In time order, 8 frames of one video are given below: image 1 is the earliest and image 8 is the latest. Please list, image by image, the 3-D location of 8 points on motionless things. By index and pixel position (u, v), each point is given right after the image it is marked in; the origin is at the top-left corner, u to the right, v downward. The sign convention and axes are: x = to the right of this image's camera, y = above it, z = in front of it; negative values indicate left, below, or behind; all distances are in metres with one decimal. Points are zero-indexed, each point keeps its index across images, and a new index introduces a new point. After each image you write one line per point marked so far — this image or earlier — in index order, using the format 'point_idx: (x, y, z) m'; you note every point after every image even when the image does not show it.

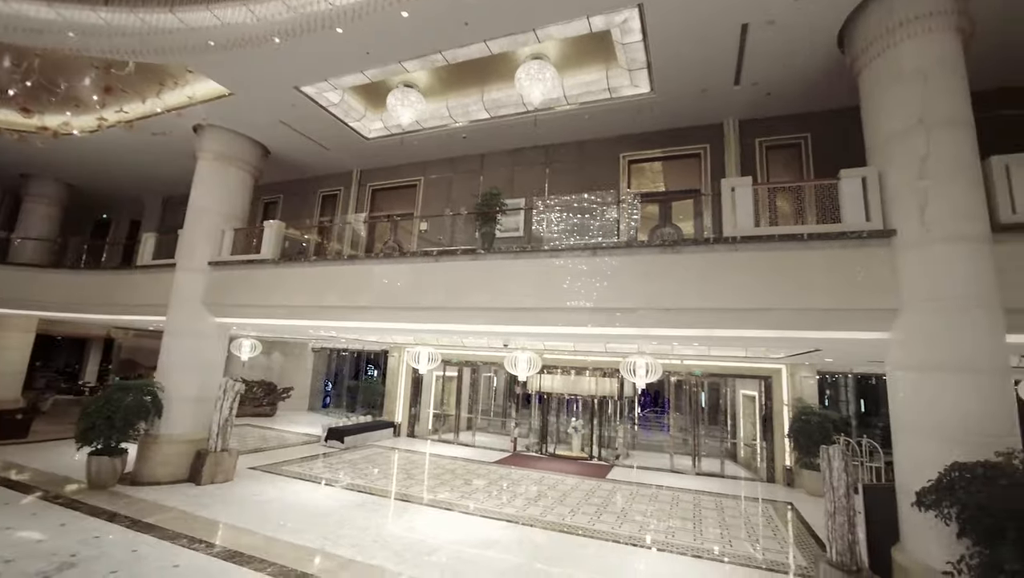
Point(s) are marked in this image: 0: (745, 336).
0: (+3.3, -0.6, +6.6) m
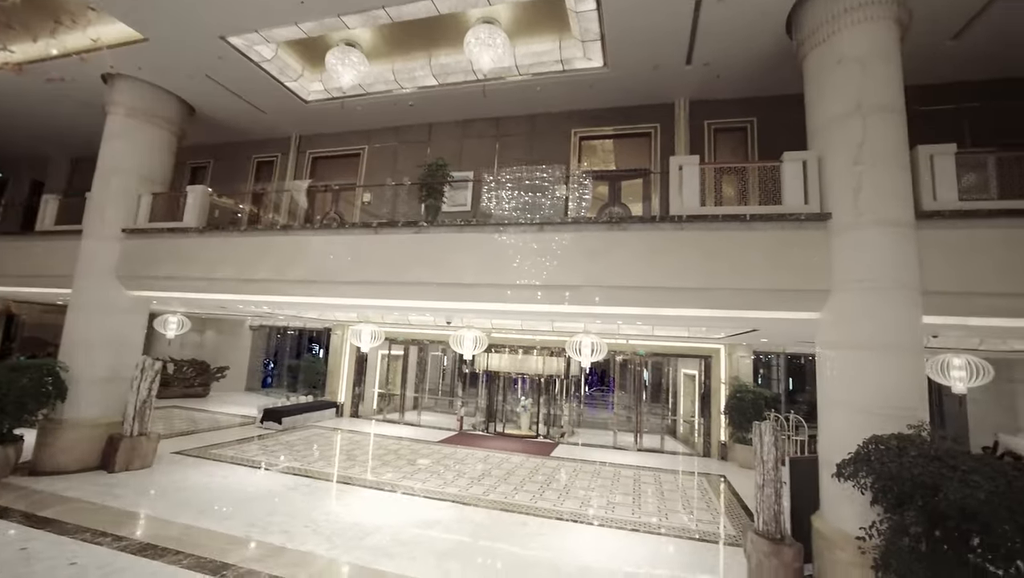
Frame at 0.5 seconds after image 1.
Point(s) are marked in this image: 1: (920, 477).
0: (+2.5, -0.4, +6.7) m
1: (+3.3, -1.5, +3.8) m
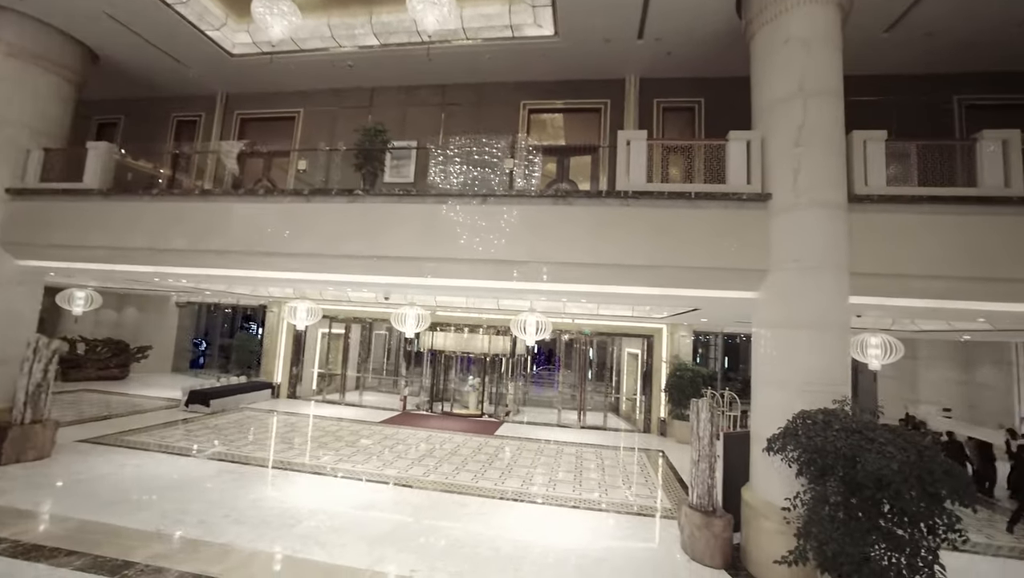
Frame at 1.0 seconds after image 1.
0: (+1.7, -0.1, +6.6) m
1: (+2.8, -1.4, +3.9) m
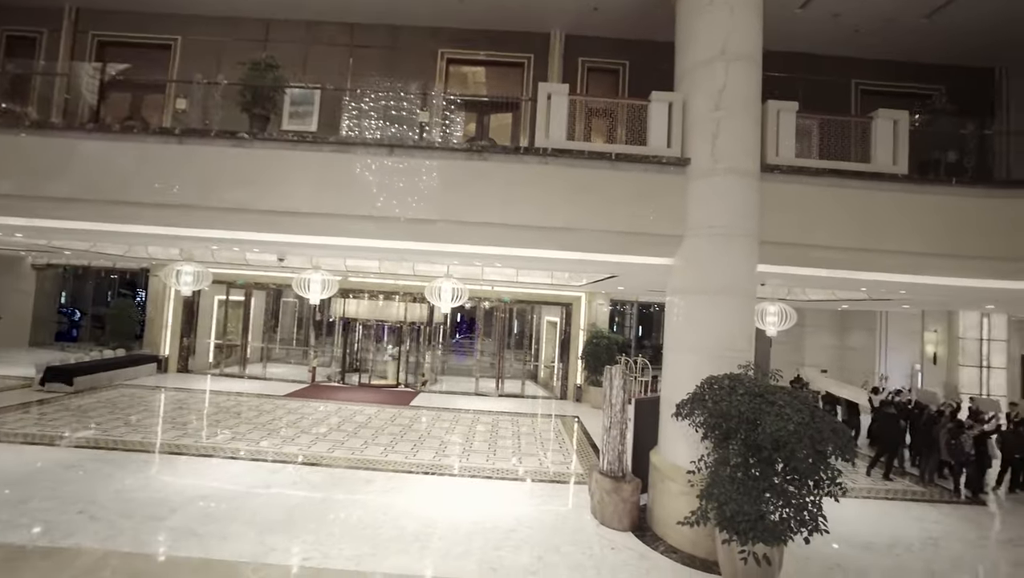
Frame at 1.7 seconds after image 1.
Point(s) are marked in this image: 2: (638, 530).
0: (+0.5, +0.4, +6.4) m
1: (+2.0, -1.1, +4.0) m
2: (+1.4, -2.7, +5.3) m
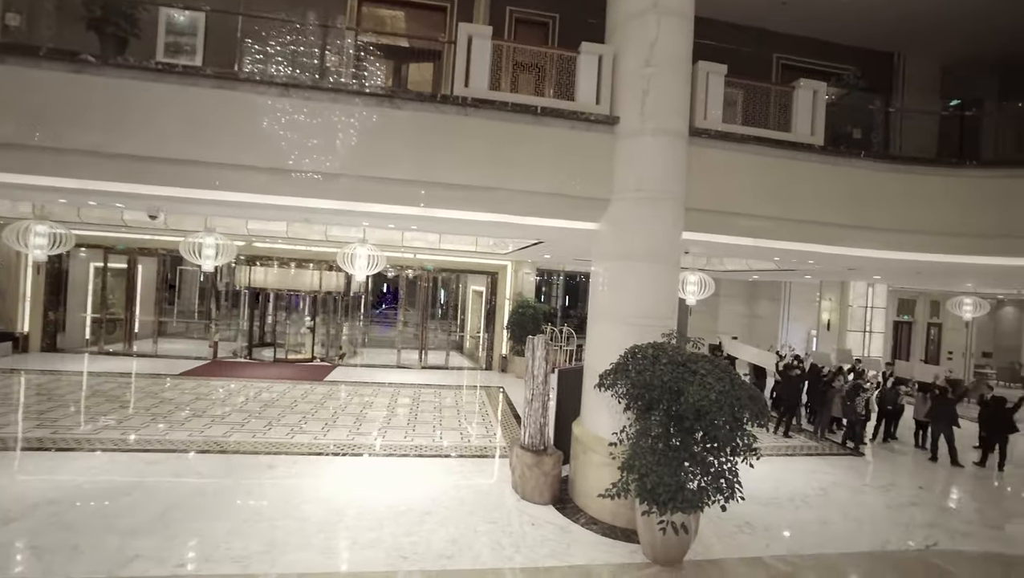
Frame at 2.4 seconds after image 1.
0: (-0.5, +0.9, +5.9) m
1: (+1.3, -0.8, +3.9) m
2: (+0.5, -2.4, +5.2) m
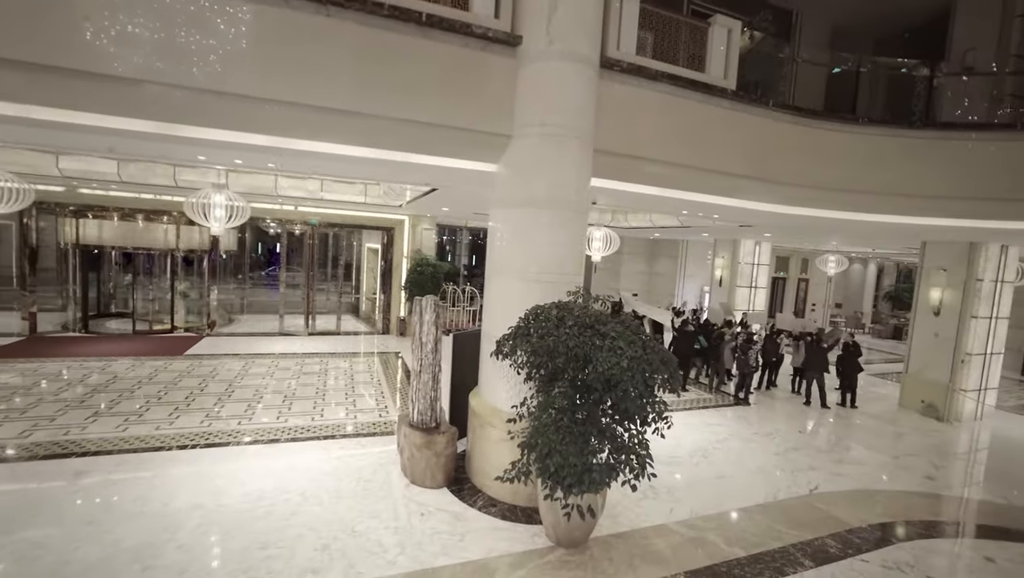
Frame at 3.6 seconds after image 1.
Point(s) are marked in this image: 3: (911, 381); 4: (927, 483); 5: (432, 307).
0: (-1.7, +1.3, +4.9) m
1: (+0.4, -0.4, +3.3) m
2: (-0.6, -1.9, +4.6) m
3: (+7.3, -1.7, +8.5) m
4: (+5.1, -2.4, +5.7) m
5: (-0.7, -0.2, +4.5) m
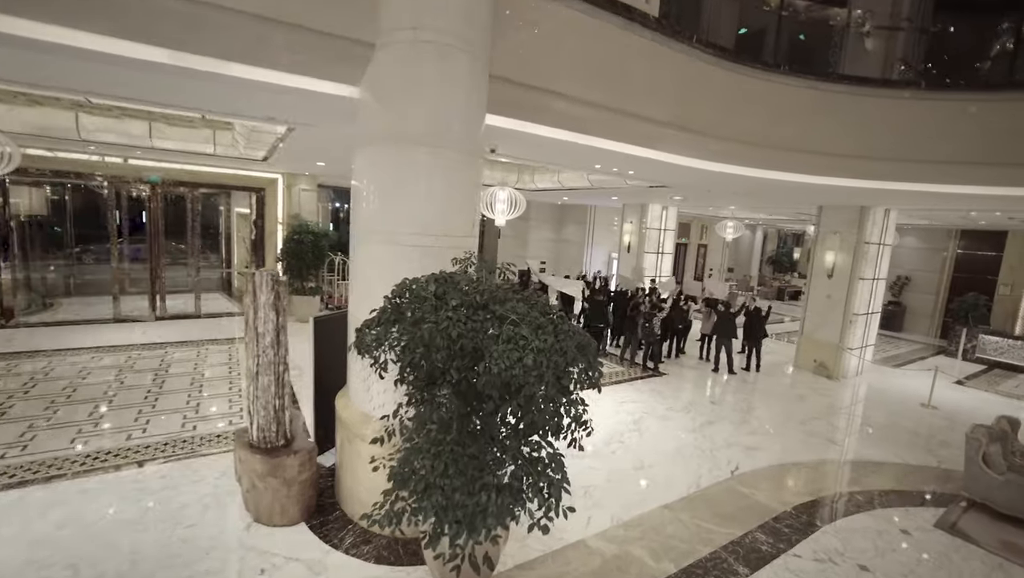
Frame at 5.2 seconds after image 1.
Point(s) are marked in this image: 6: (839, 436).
0: (-2.7, +1.5, +3.3) m
1: (-0.3, -0.3, +2.4) m
2: (-1.5, -1.7, +3.5) m
3: (+5.6, -1.0, +8.8) m
4: (+3.9, -1.9, +5.6) m
5: (-1.6, 0.0, +3.2) m
6: (+4.3, -1.9, +6.1) m
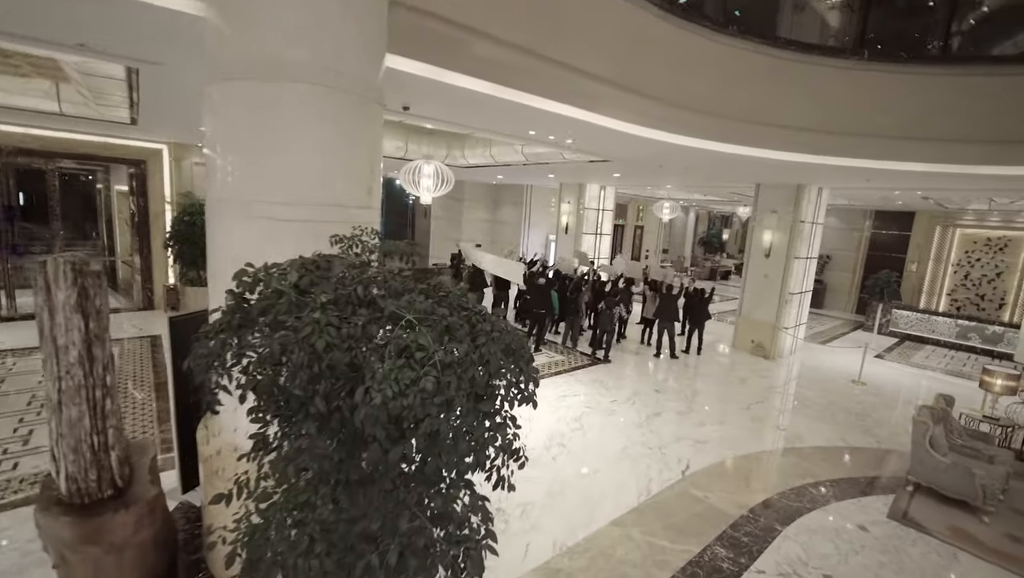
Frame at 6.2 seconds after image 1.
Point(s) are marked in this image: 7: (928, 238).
0: (-3.2, +1.6, +2.2) m
1: (-0.6, -0.2, +1.6) m
2: (-1.9, -1.6, +2.6) m
3: (+4.3, -0.6, +8.8) m
4: (+3.1, -1.7, +5.4) m
5: (-2.1, +0.1, +2.3) m
6: (+3.4, -1.7, +5.9) m
7: (+11.8, +1.5, +13.2) m
